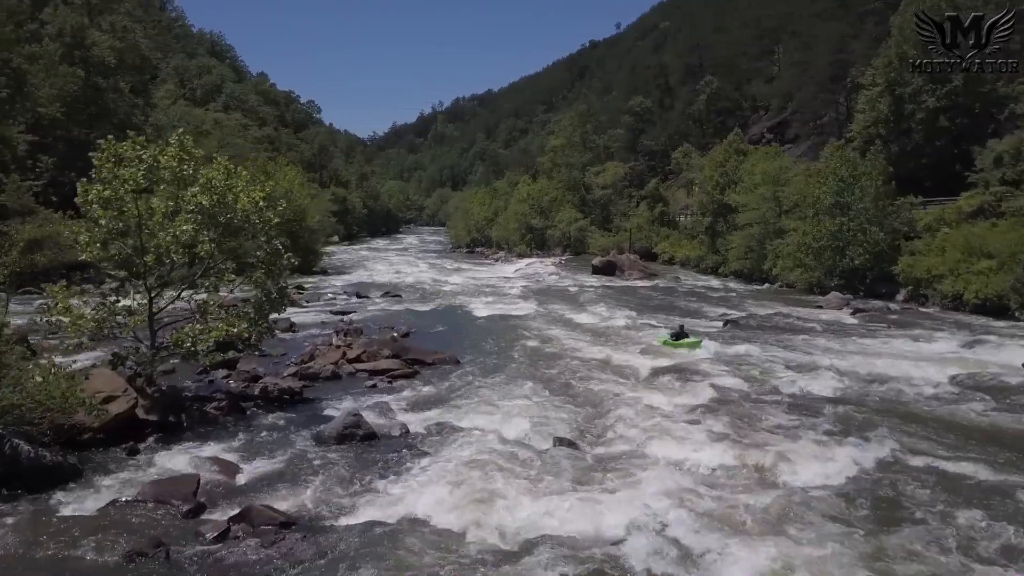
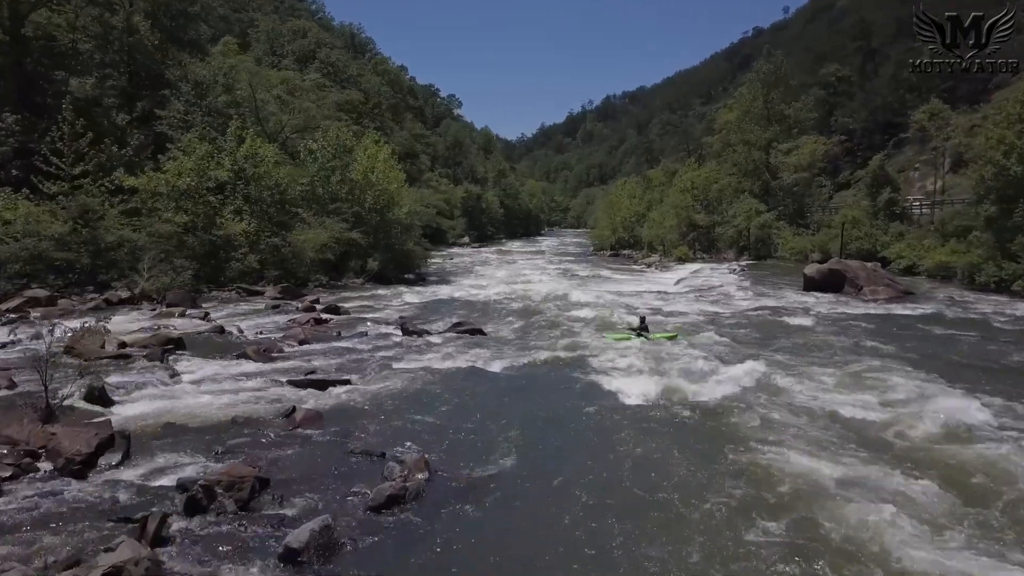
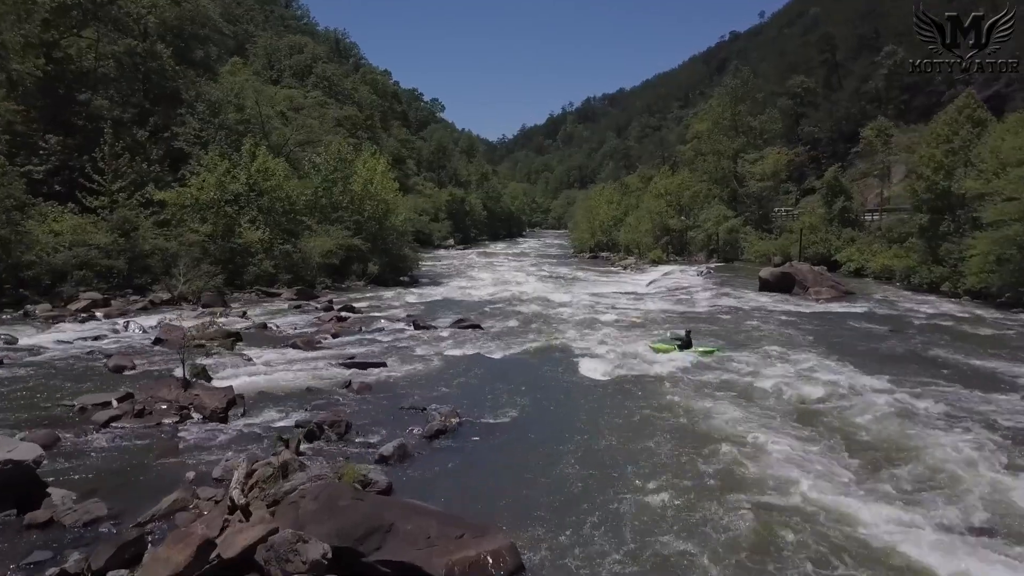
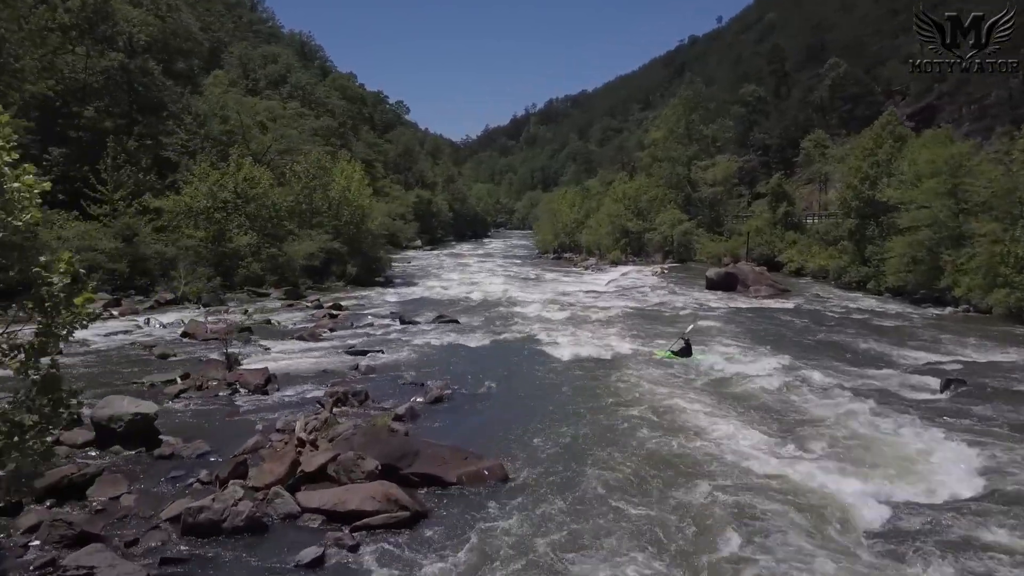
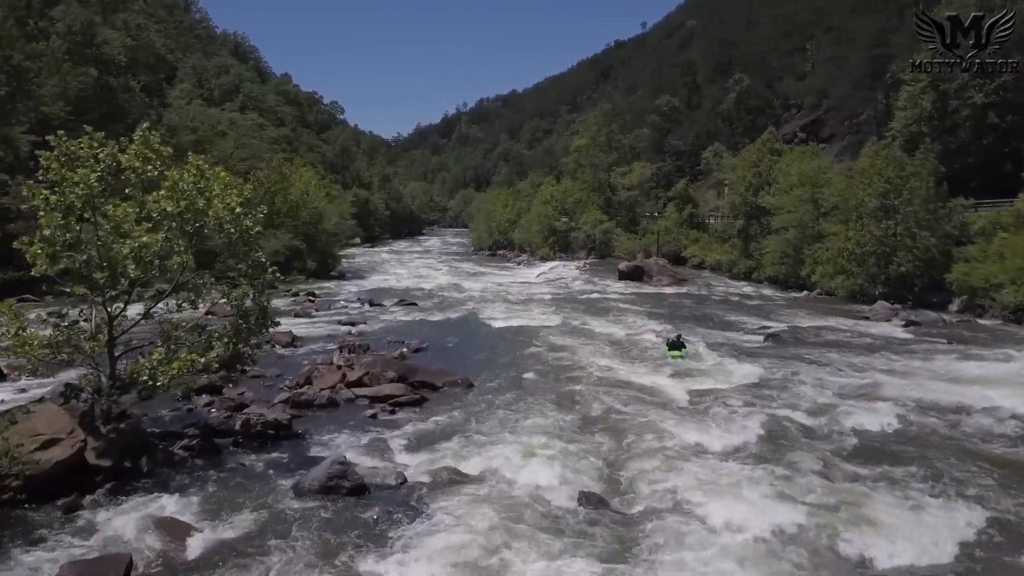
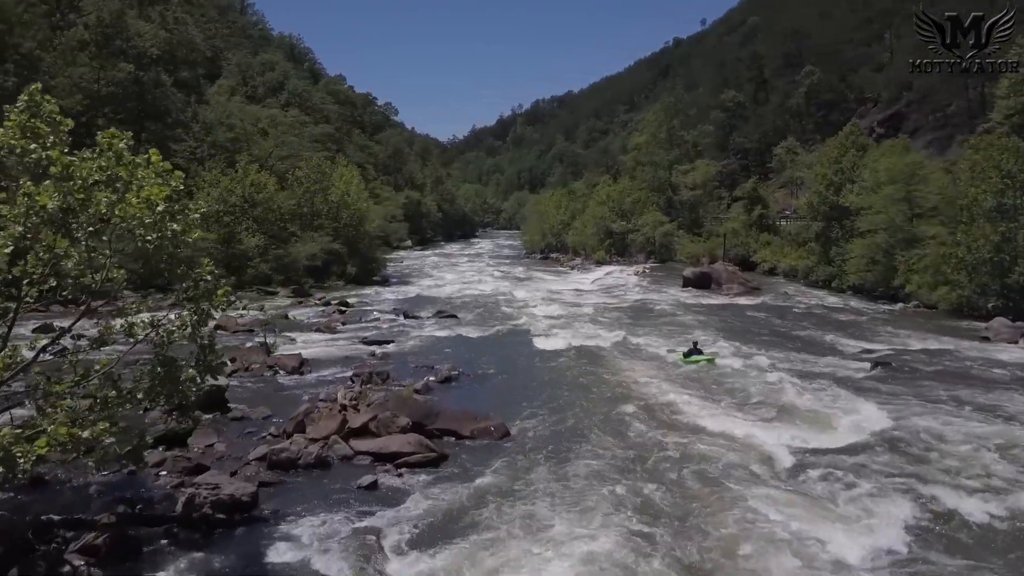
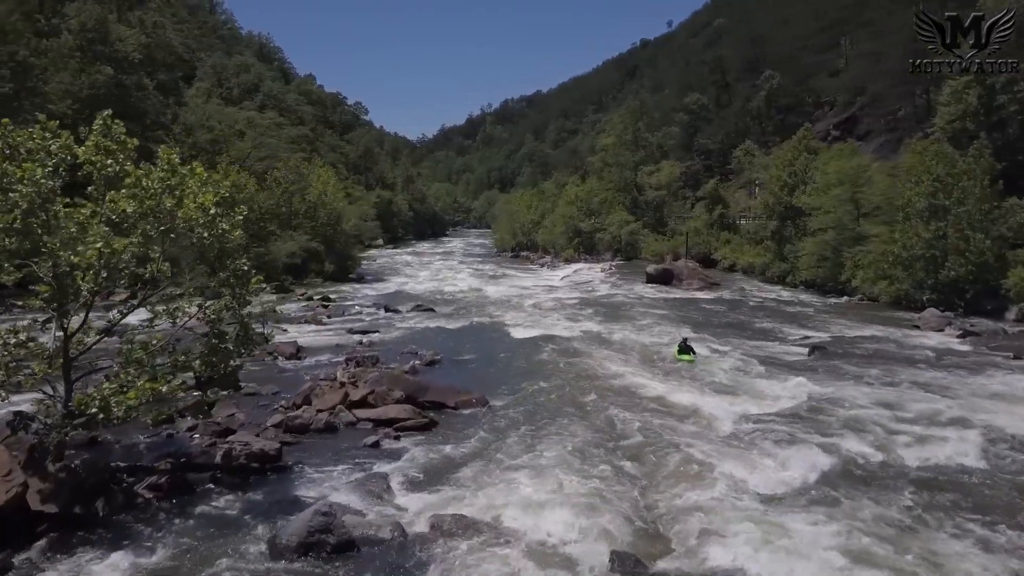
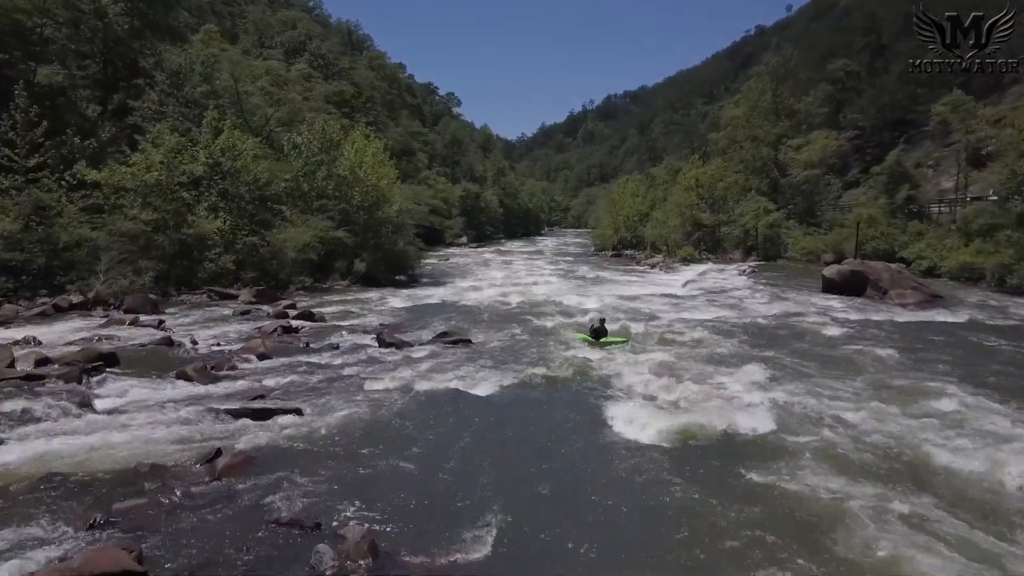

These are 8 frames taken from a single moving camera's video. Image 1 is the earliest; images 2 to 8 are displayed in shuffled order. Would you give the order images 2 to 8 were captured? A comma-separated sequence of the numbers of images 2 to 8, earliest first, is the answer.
5, 7, 6, 4, 3, 2, 8
